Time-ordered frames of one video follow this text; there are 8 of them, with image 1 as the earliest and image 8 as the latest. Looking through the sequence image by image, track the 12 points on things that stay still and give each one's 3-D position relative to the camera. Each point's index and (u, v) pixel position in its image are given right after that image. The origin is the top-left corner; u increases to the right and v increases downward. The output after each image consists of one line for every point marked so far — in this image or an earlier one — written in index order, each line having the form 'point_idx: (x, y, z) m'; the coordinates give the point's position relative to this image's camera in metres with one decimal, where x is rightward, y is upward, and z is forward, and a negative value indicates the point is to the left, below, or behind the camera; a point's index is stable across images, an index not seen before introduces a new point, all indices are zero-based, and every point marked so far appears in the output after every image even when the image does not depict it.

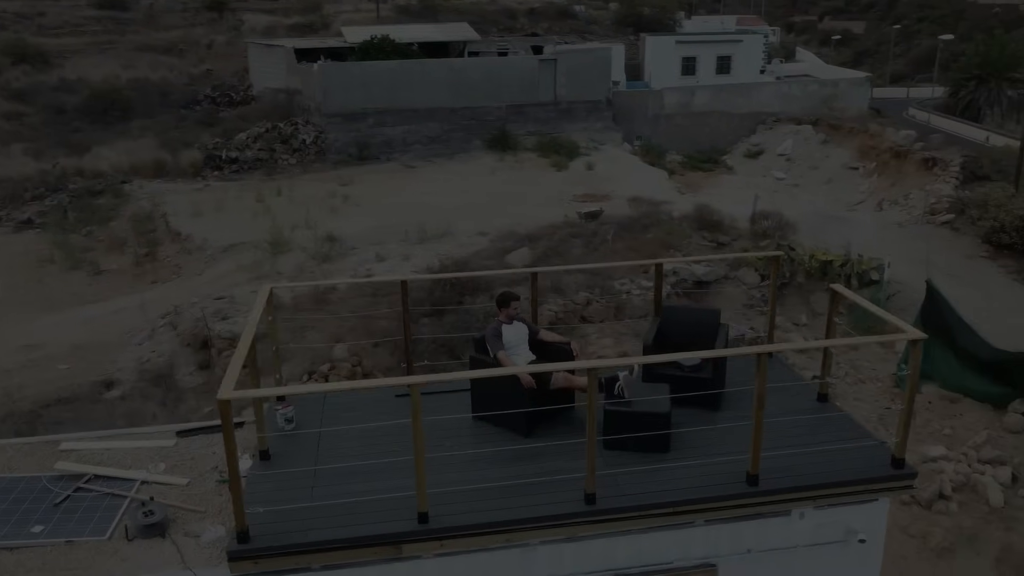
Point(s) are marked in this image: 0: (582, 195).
0: (+1.6, +2.1, +18.7) m
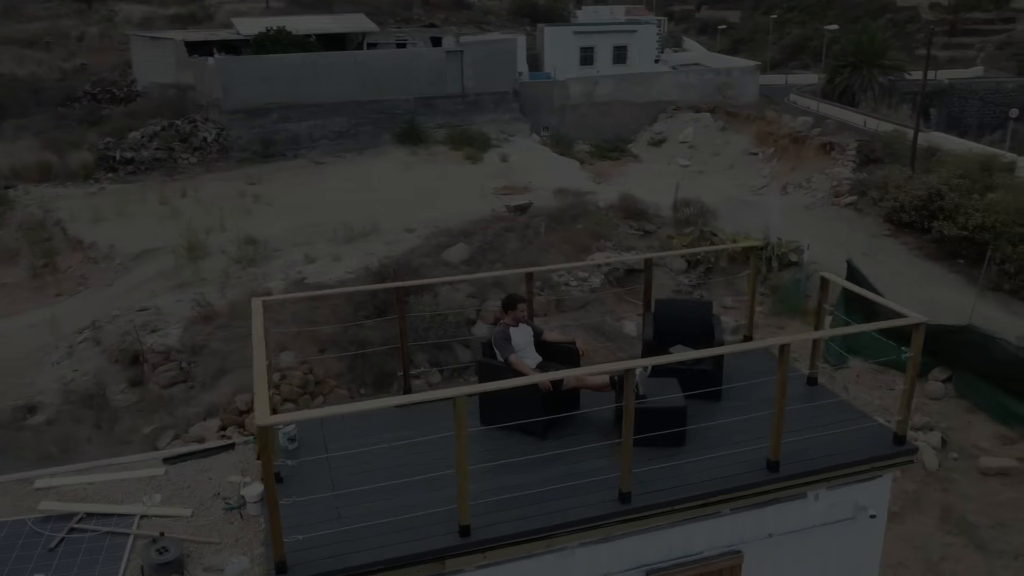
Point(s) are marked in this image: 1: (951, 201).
0: (-0.2, +2.3, +18.7) m
1: (+8.1, +1.6, +15.1) m
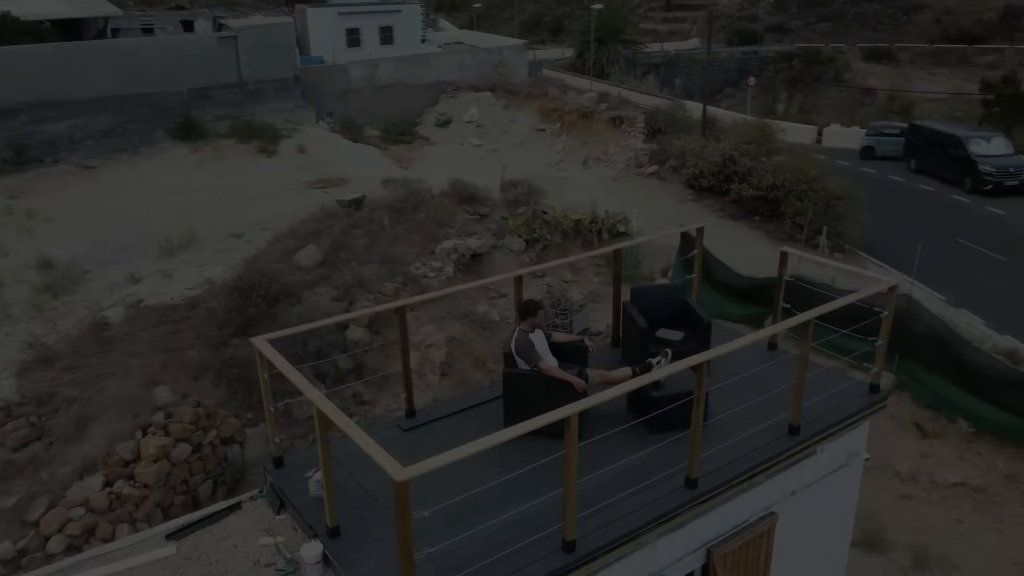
0: (-4.3, +2.4, +17.9) m
1: (+4.8, +2.5, +16.9) m
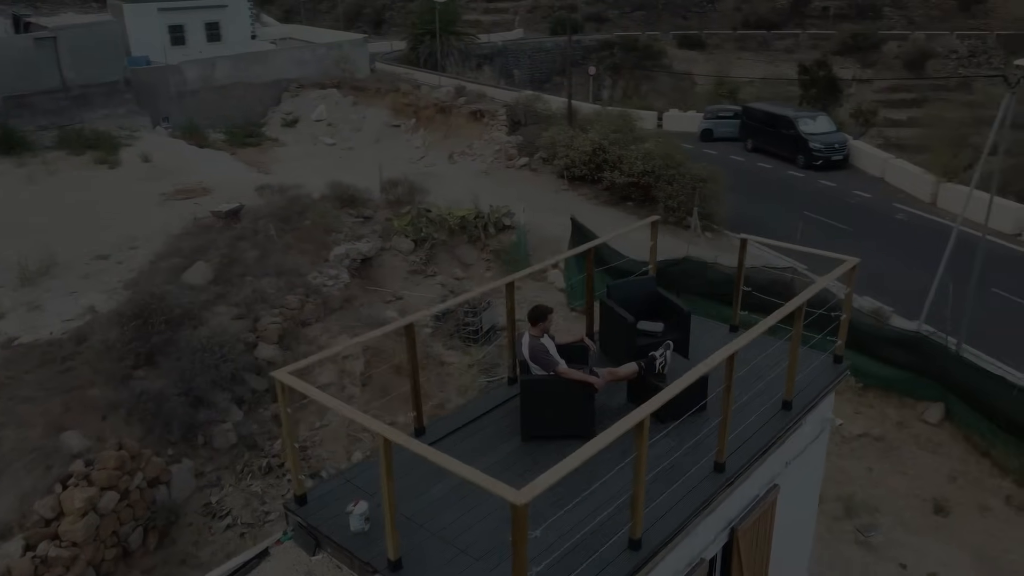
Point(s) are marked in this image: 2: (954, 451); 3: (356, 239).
0: (-6.8, +2.0, +16.7) m
1: (+2.2, +2.9, +17.6) m
2: (+5.2, -1.9, +9.7) m
3: (-2.8, +0.9, +14.7) m
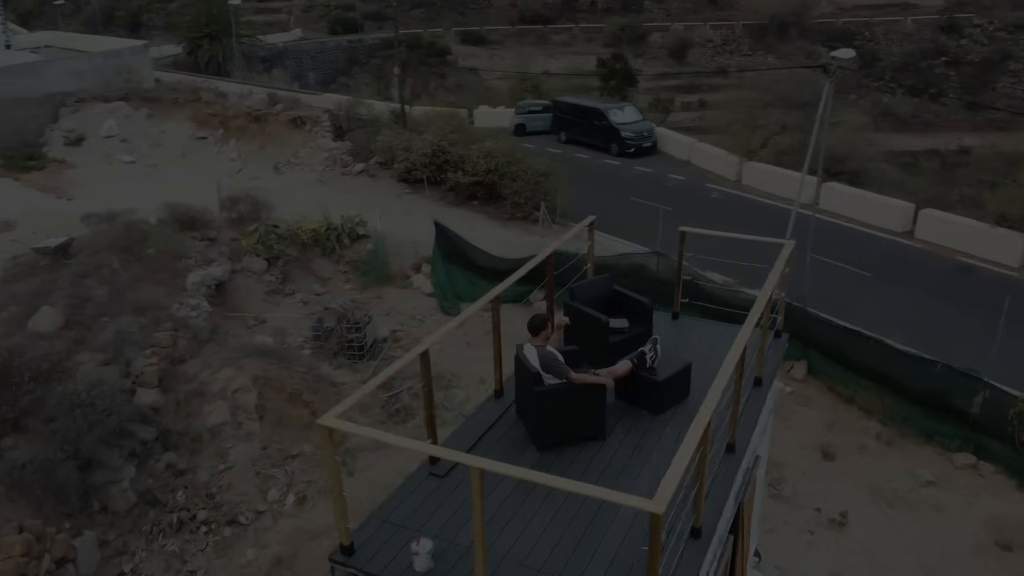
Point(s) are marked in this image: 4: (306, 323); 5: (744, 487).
0: (-9.6, +1.1, +14.6) m
1: (-1.2, +2.9, +17.7) m
2: (+4.1, -1.5, +10.9) m
3: (-5.1, +0.4, +13.7) m
4: (-3.4, -0.6, +13.3) m
5: (+1.6, -1.4, +5.9) m
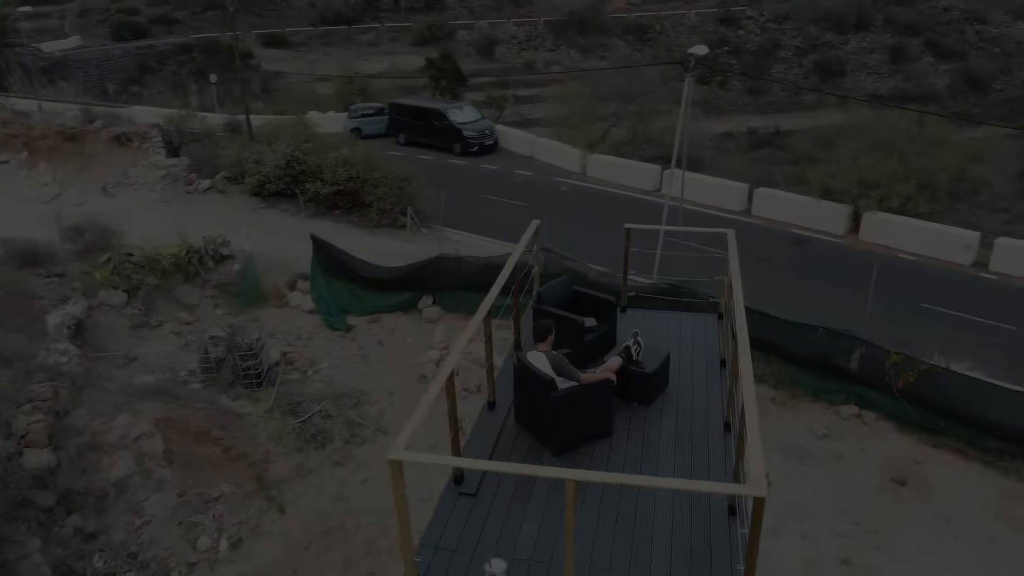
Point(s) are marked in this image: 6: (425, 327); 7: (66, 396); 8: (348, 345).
0: (-11.4, 0.0, +12.2) m
1: (-4.2, +2.6, +17.1) m
2: (+3.0, -1.2, +11.7) m
3: (-6.8, -0.2, +12.3) m
4: (-4.9, -1.0, +12.4) m
5: (+1.7, -1.3, +6.3) m
6: (-1.4, -0.7, +13.6) m
7: (-5.4, -1.3, +10.0) m
8: (-2.7, -0.9, +13.2) m
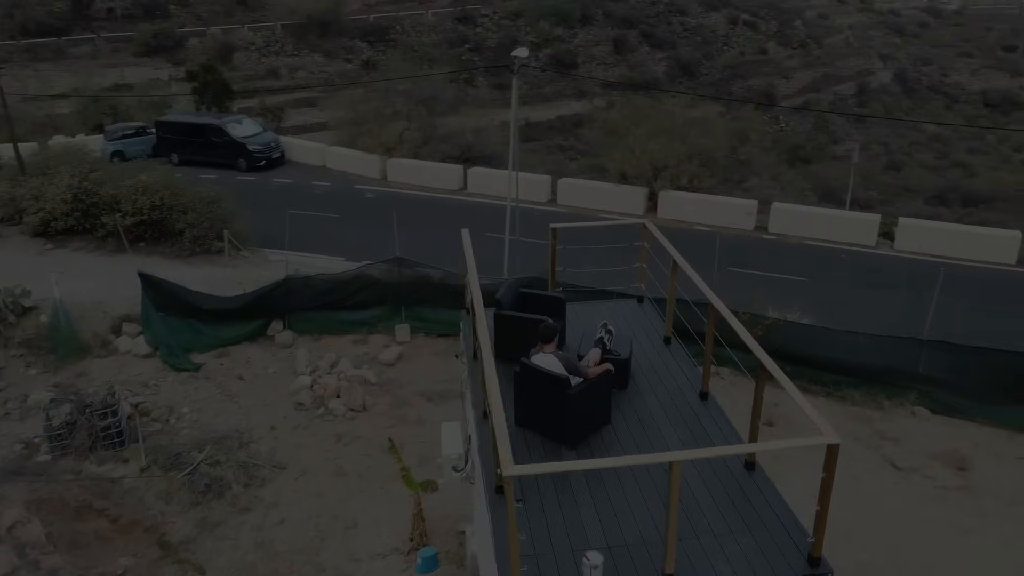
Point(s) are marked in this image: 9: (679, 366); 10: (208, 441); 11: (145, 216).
0: (-12.8, -1.6, +8.7) m
1: (-7.7, +1.8, +15.5) m
2: (+1.2, -1.0, +12.5) m
3: (-8.4, -1.2, +10.2) m
4: (-6.5, -1.8, +10.8) m
5: (+1.5, -1.2, +7.0) m
6: (-3.6, -1.0, +13.0) m
7: (-6.3, -2.1, +8.4) m
8: (-4.7, -1.4, +12.3) m
9: (+1.4, -0.7, +7.0) m
10: (-4.0, -2.0, +10.7) m
11: (-6.9, +1.4, +15.5) m
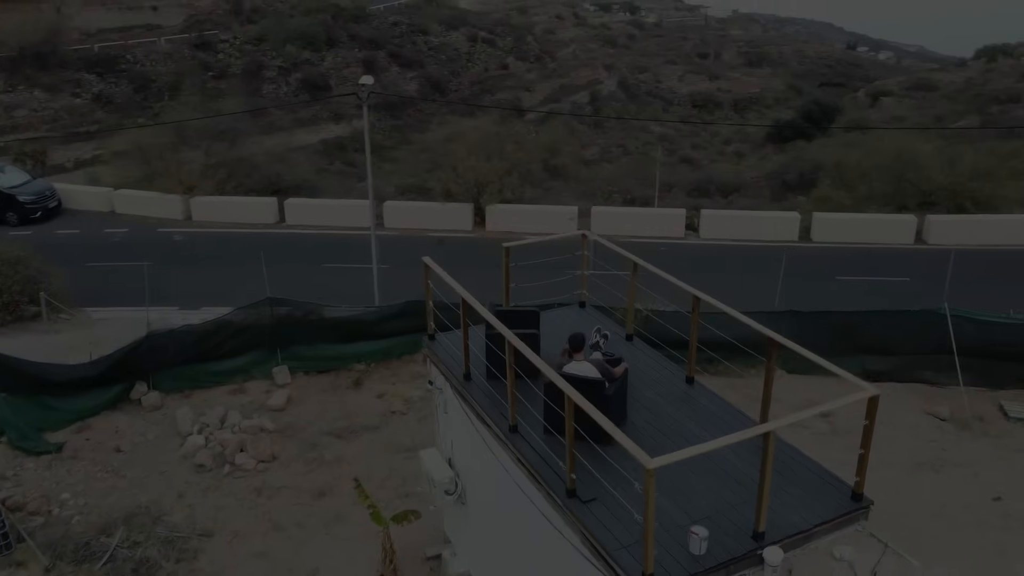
0: (-12.5, -3.4, +5.1) m
1: (-10.1, +0.3, +13.1) m
2: (-0.5, -1.3, +12.9) m
3: (-8.9, -2.5, +7.9) m
4: (-7.2, -2.9, +9.0) m
5: (+1.5, -1.2, +7.8) m
6: (-5.2, -1.9, +11.9) m
7: (-6.2, -3.0, +6.8) m
8: (-5.9, -2.4, +11.0) m
9: (+1.3, -0.7, +7.7) m
10: (-4.7, -2.8, +9.7) m
11: (-9.3, 0.0, +13.3) m
